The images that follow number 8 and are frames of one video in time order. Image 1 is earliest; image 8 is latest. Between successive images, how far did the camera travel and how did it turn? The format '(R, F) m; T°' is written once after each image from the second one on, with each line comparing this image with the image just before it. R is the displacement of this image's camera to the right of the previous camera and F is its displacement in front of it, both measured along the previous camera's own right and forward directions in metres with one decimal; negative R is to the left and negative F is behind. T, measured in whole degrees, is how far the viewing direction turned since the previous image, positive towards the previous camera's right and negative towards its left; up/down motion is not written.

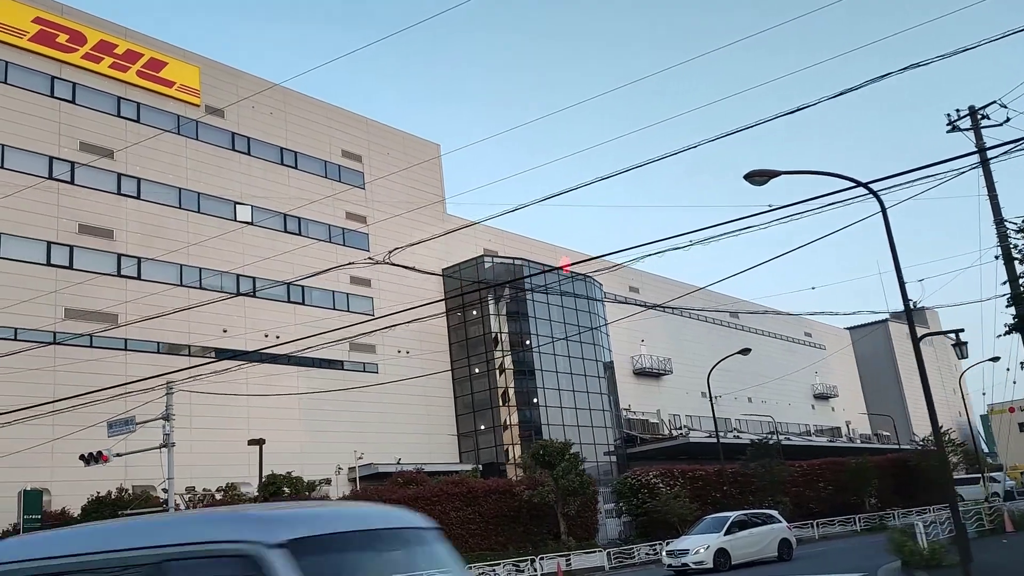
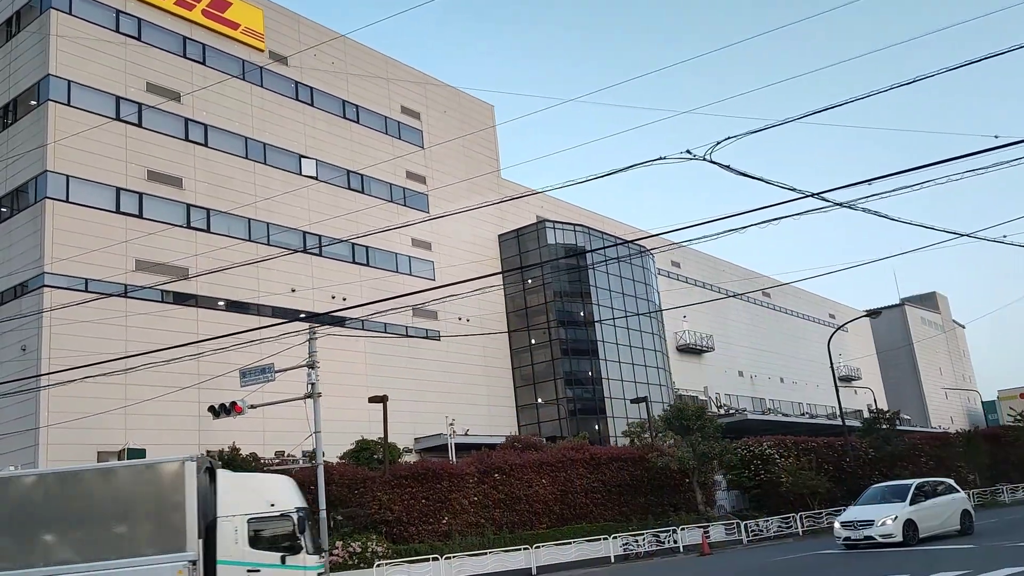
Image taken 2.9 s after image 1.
(-4.4, +2.1) m; +1°
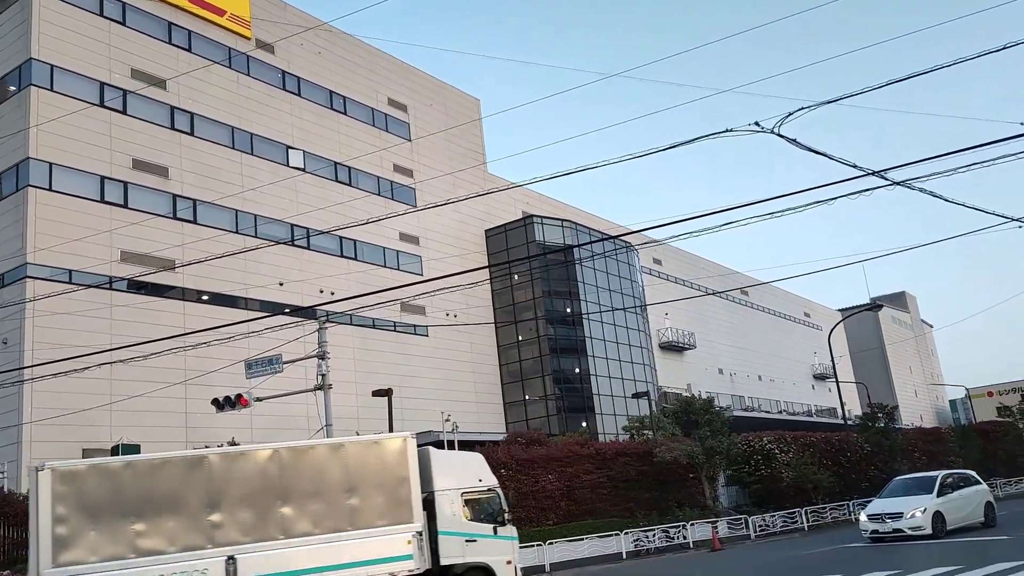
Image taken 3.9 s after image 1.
(-1.1, +0.6) m; +2°
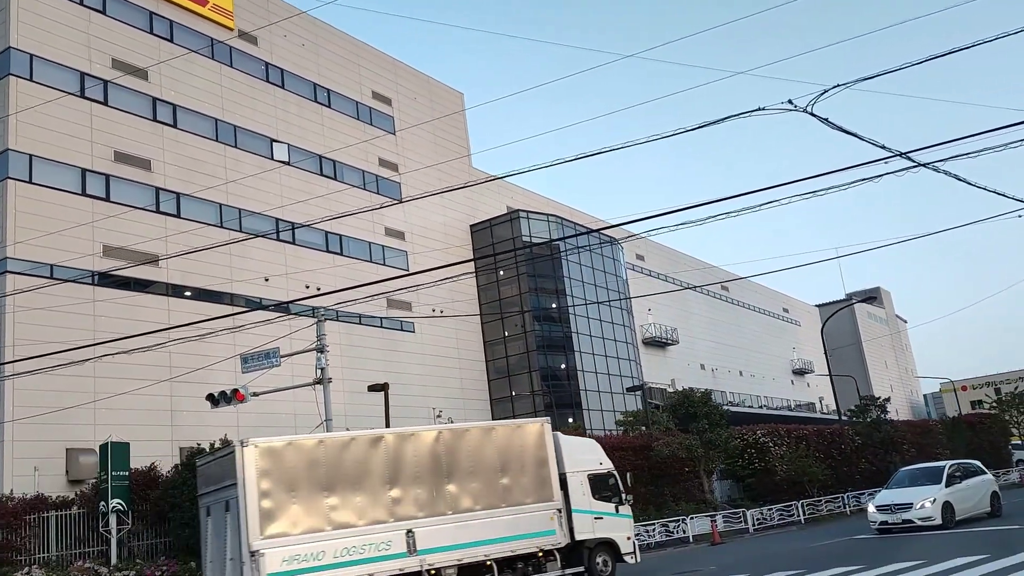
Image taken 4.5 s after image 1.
(-0.6, +0.4) m; +2°
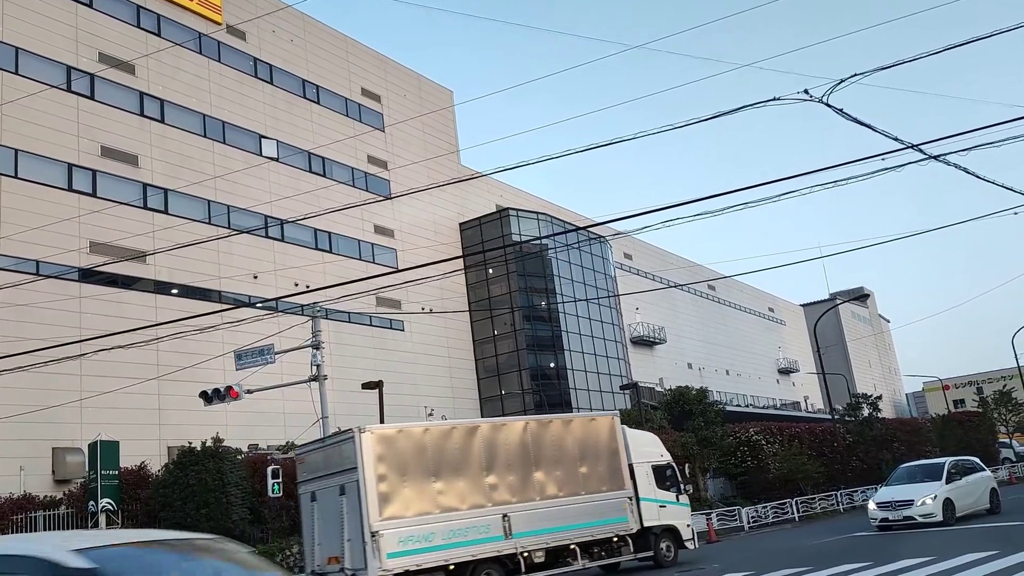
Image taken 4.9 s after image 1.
(-0.3, +0.2) m; +1°
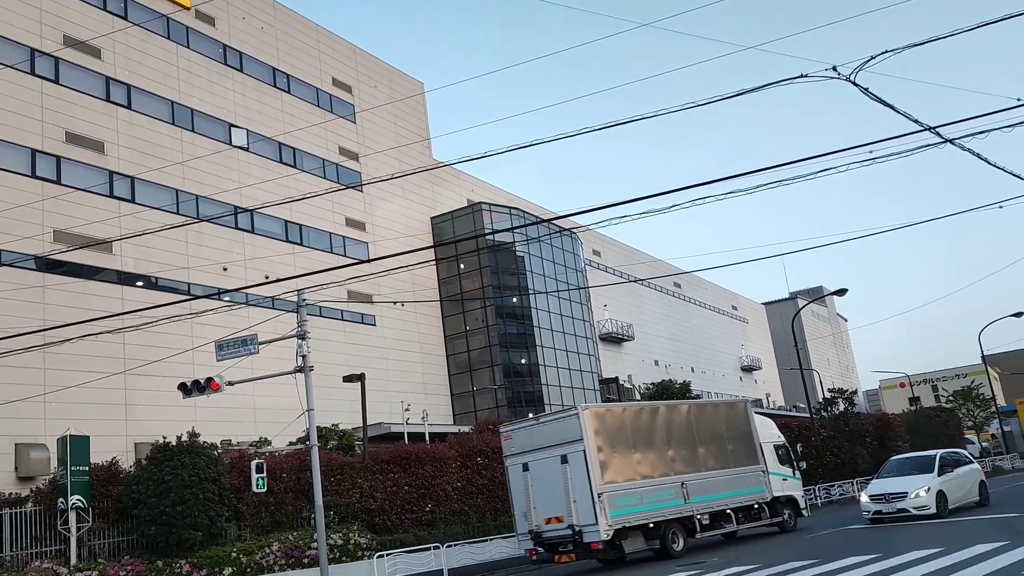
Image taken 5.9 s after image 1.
(-0.6, +0.4) m; +3°
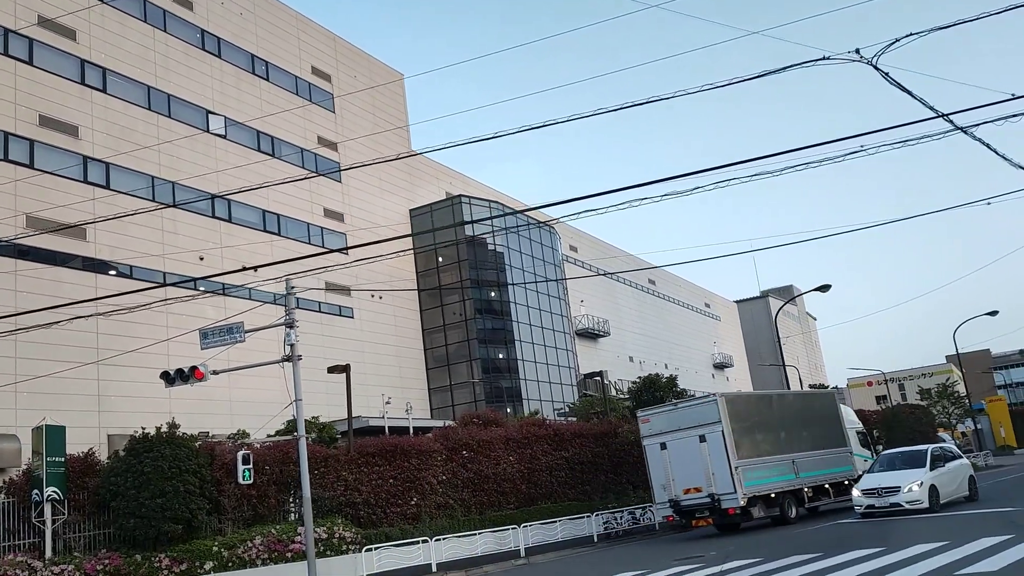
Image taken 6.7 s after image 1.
(-0.4, +0.3) m; +2°
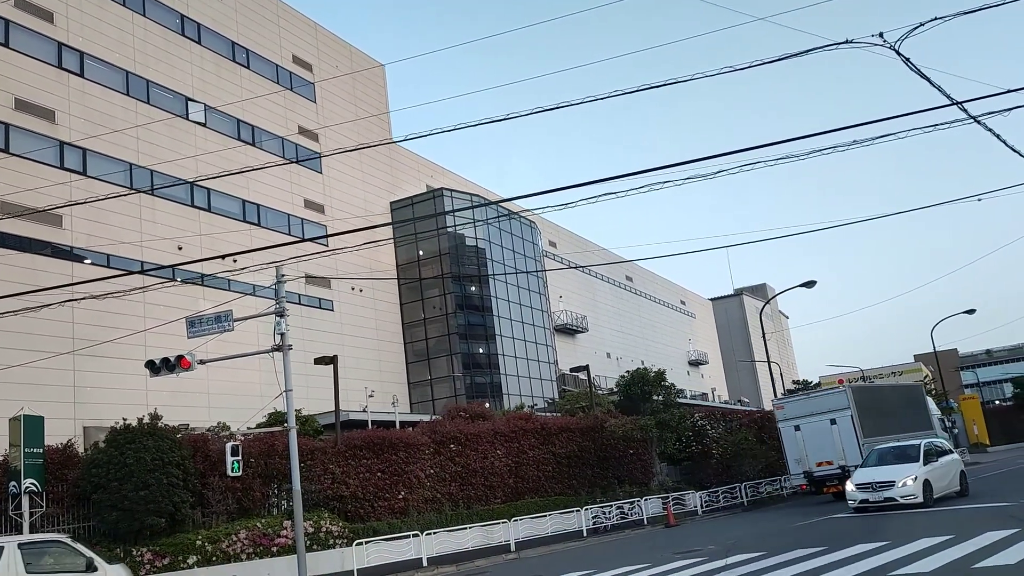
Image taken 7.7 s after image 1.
(-0.4, +0.3) m; +2°
